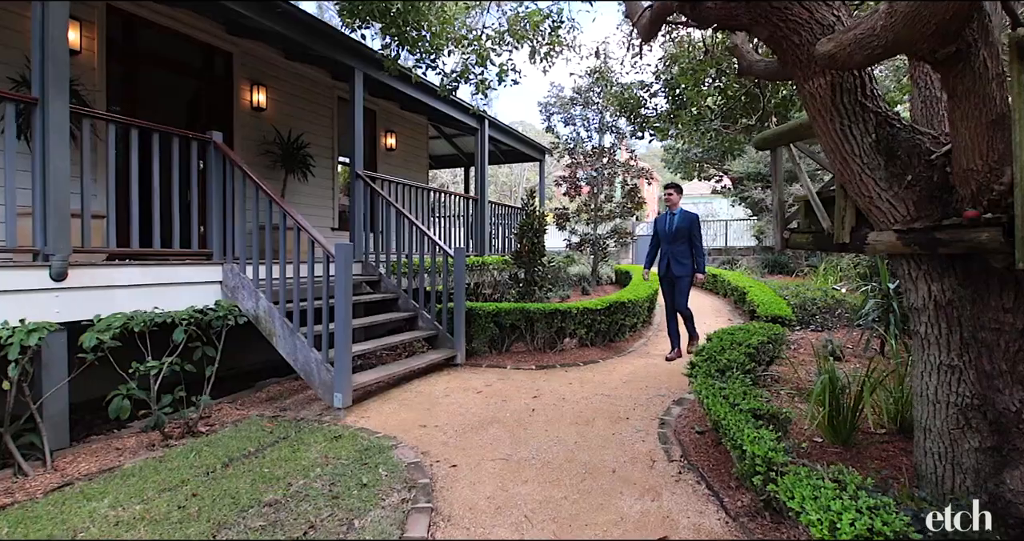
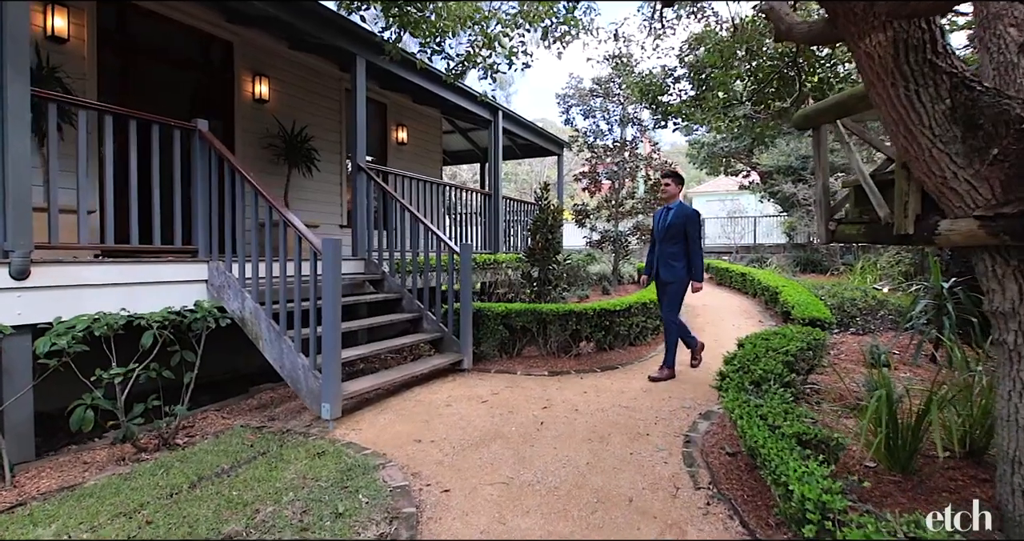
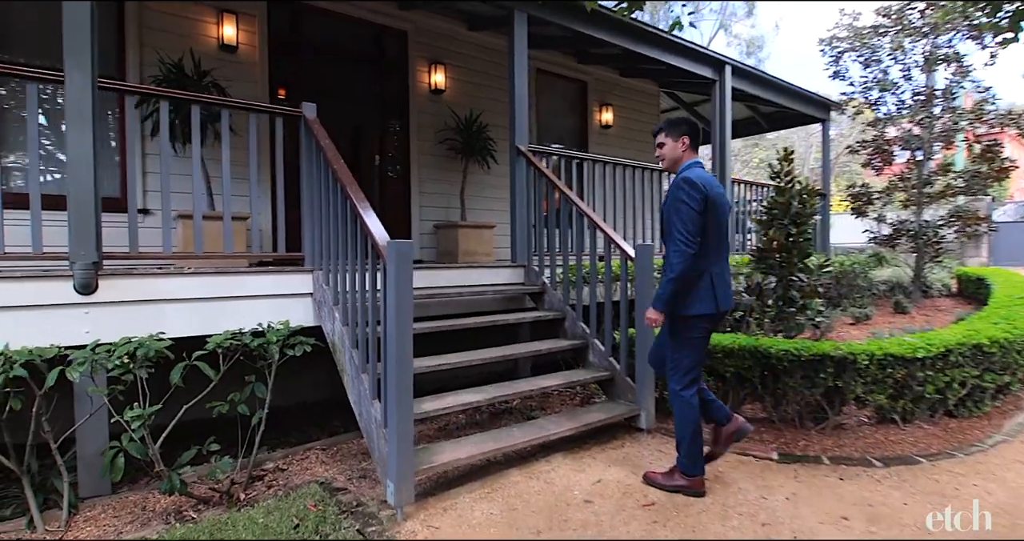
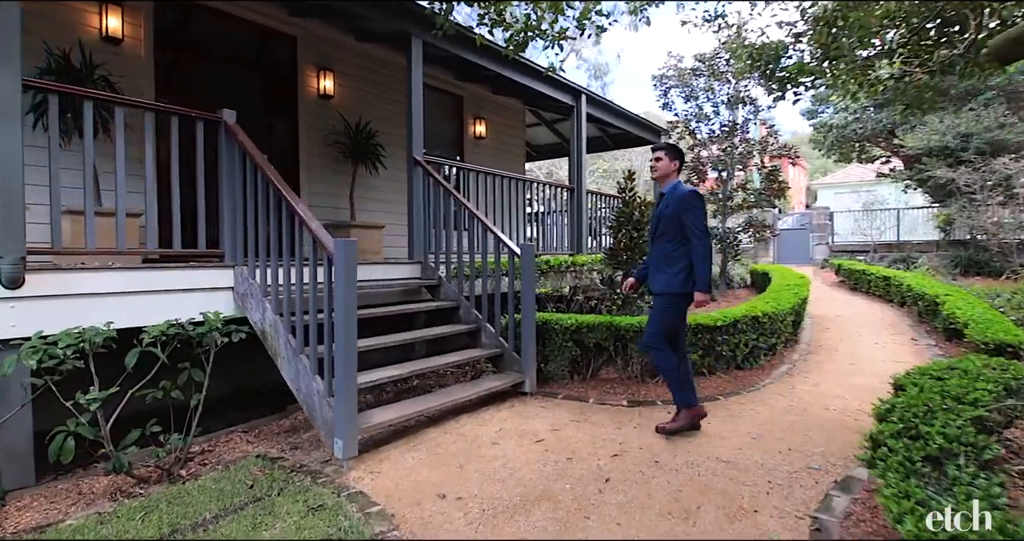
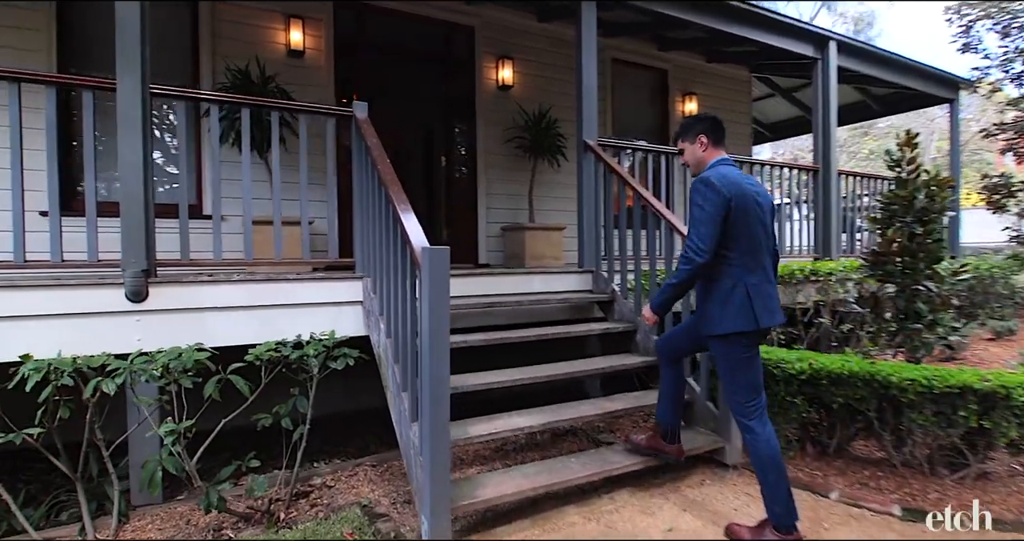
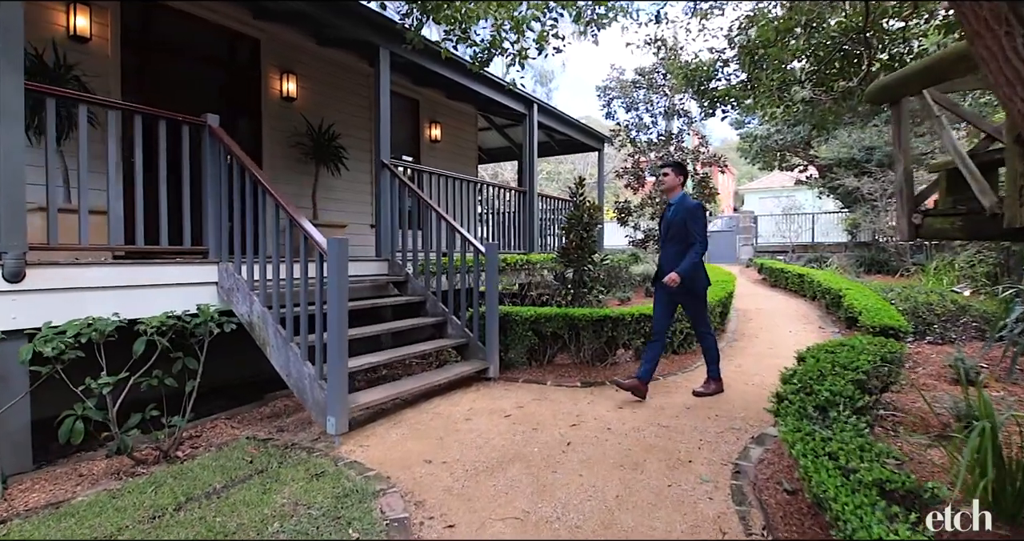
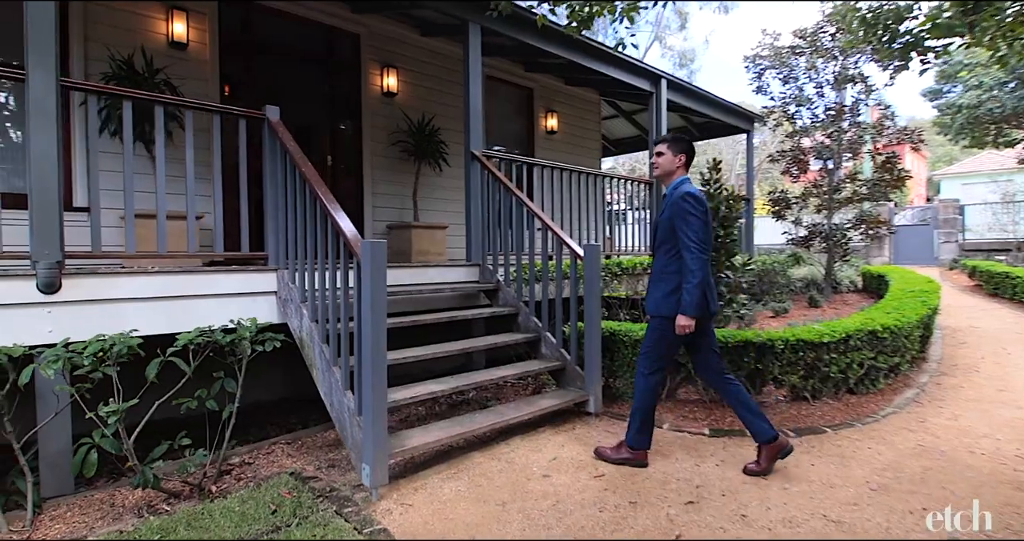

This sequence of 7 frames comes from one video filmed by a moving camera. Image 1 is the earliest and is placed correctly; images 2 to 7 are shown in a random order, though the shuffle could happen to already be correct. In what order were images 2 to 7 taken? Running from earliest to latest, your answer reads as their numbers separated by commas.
2, 6, 4, 7, 3, 5
